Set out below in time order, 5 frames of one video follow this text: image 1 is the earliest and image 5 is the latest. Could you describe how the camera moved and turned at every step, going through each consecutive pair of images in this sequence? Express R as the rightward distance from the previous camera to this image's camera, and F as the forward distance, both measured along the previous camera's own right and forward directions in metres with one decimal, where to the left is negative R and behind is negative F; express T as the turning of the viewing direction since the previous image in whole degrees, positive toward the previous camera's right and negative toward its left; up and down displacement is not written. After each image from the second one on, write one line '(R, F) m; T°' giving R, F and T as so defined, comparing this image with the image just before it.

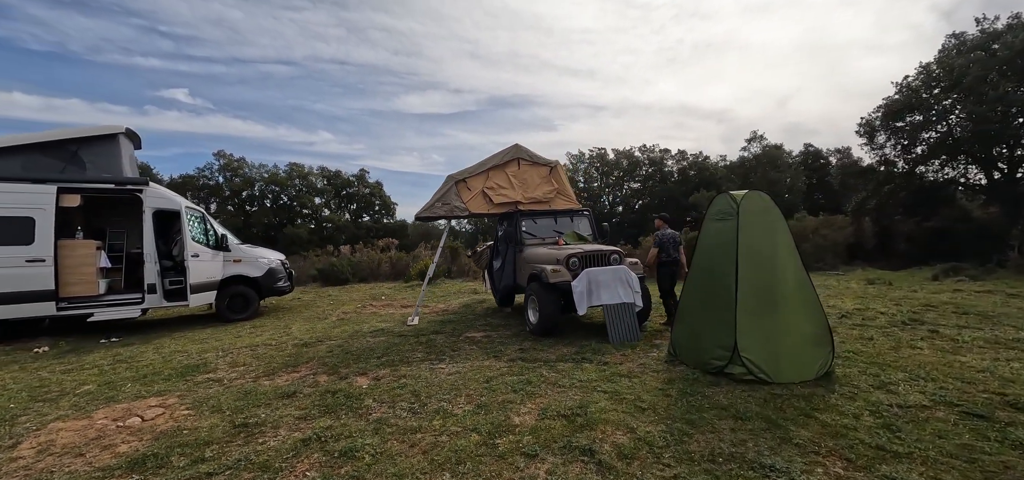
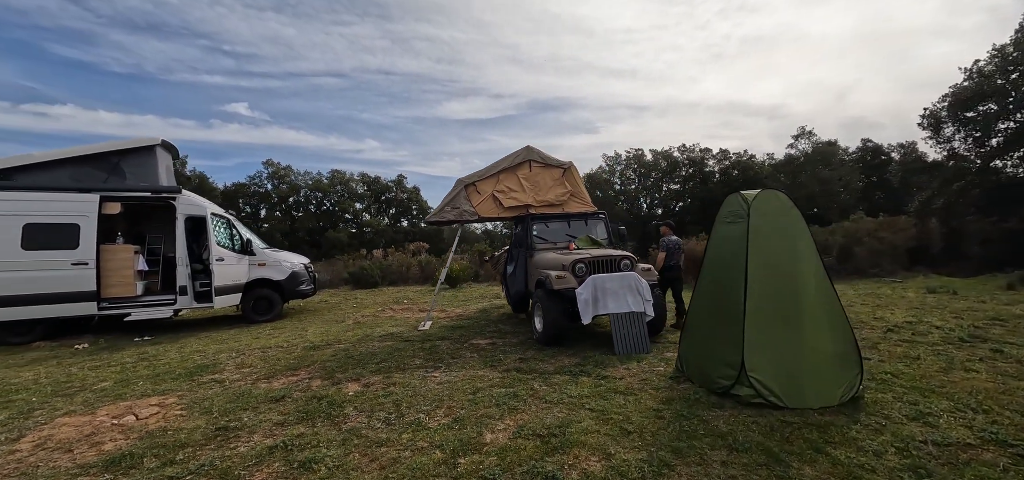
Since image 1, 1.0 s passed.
(+0.5, +0.2) m; -6°
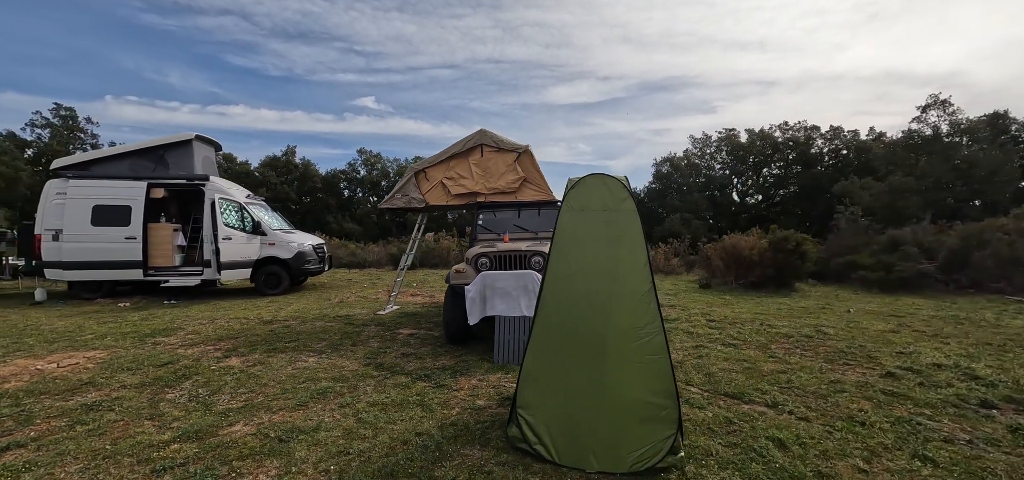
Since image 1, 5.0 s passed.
(+2.4, +0.8) m; -16°
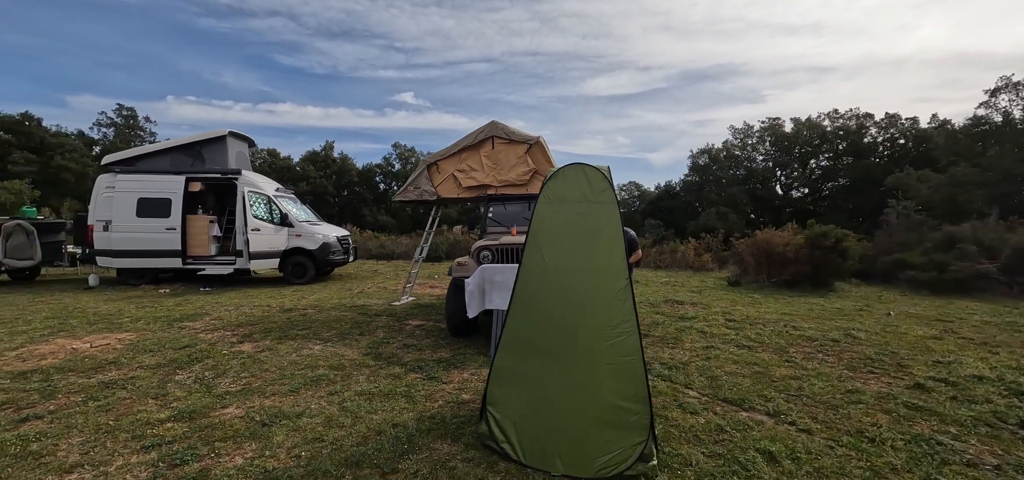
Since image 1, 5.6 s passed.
(+0.4, +0.1) m; -5°
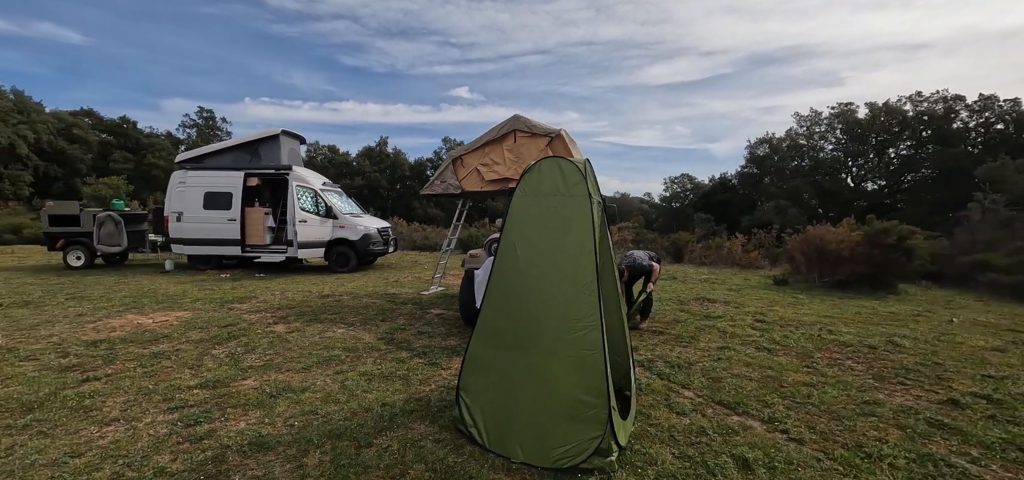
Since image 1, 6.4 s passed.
(+0.5, 0.0) m; -7°
